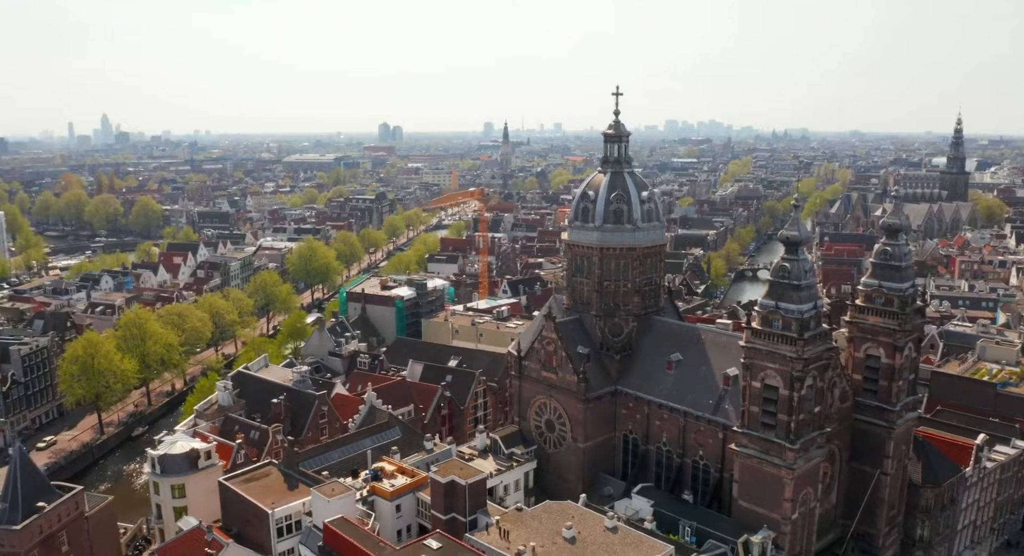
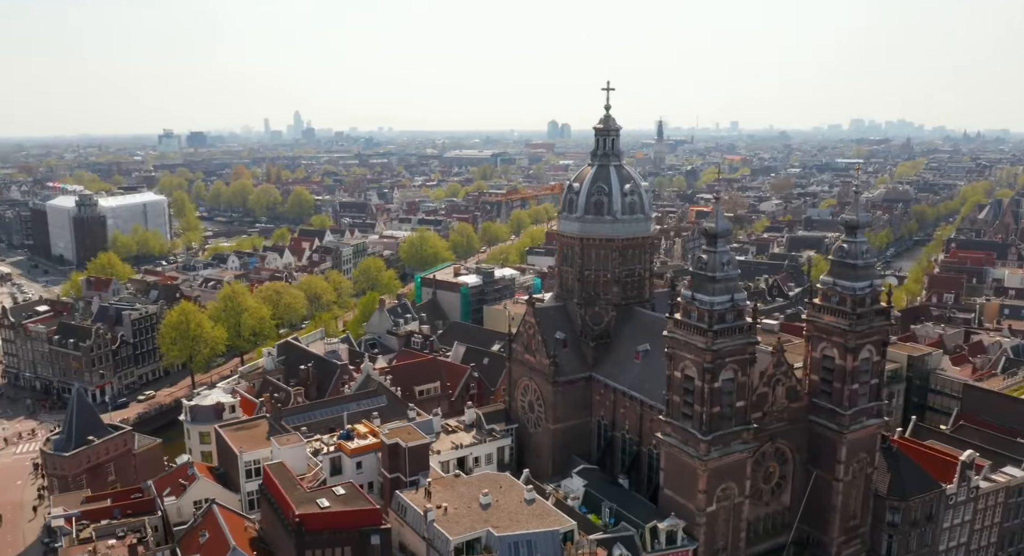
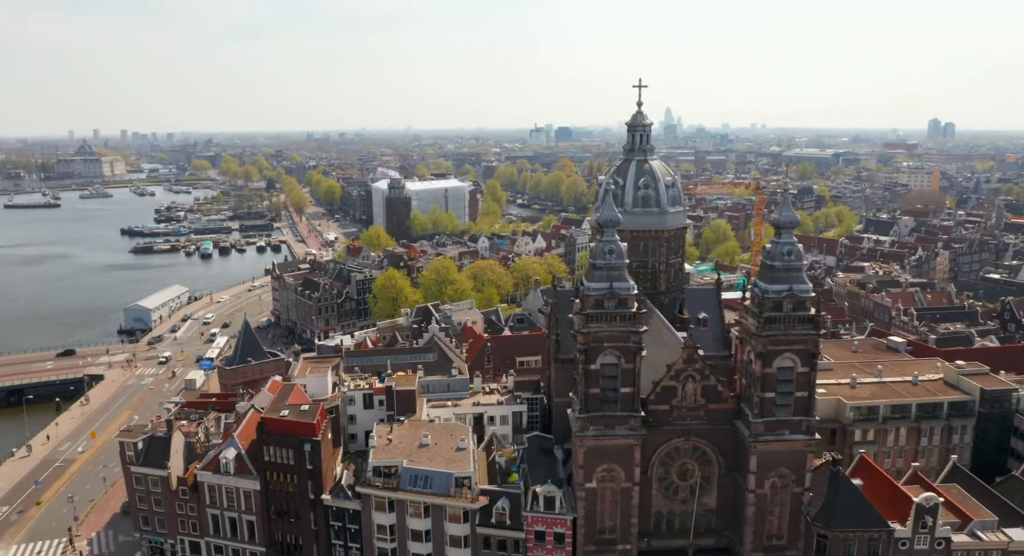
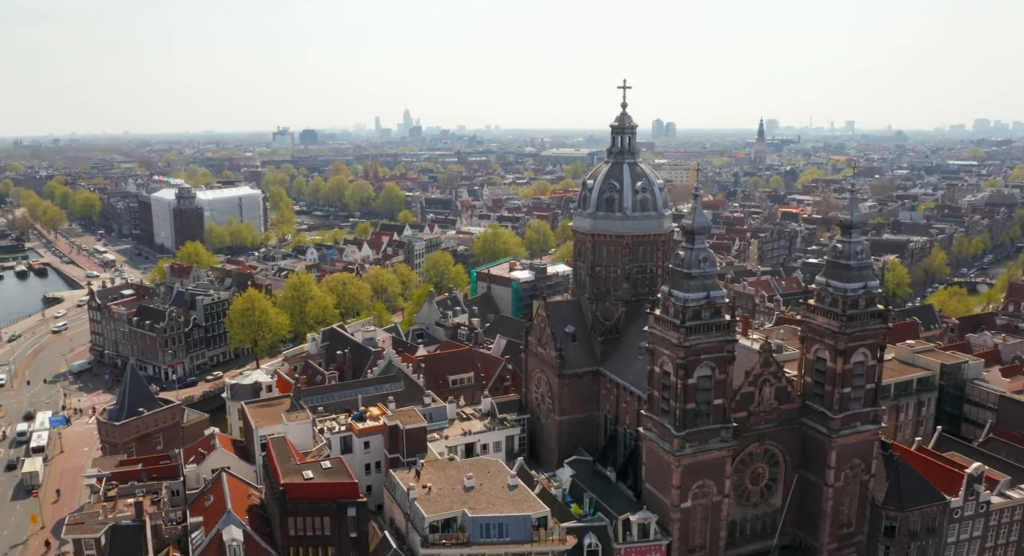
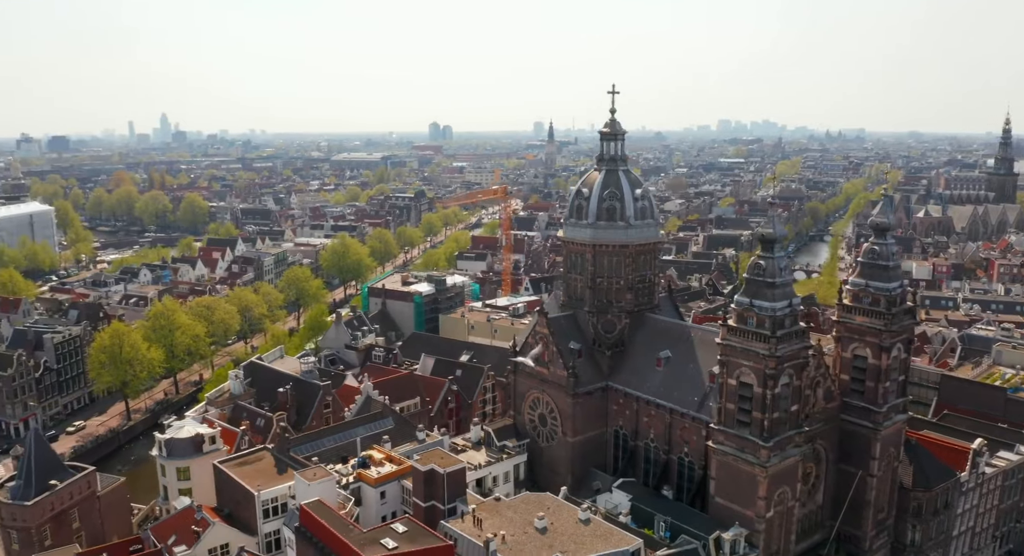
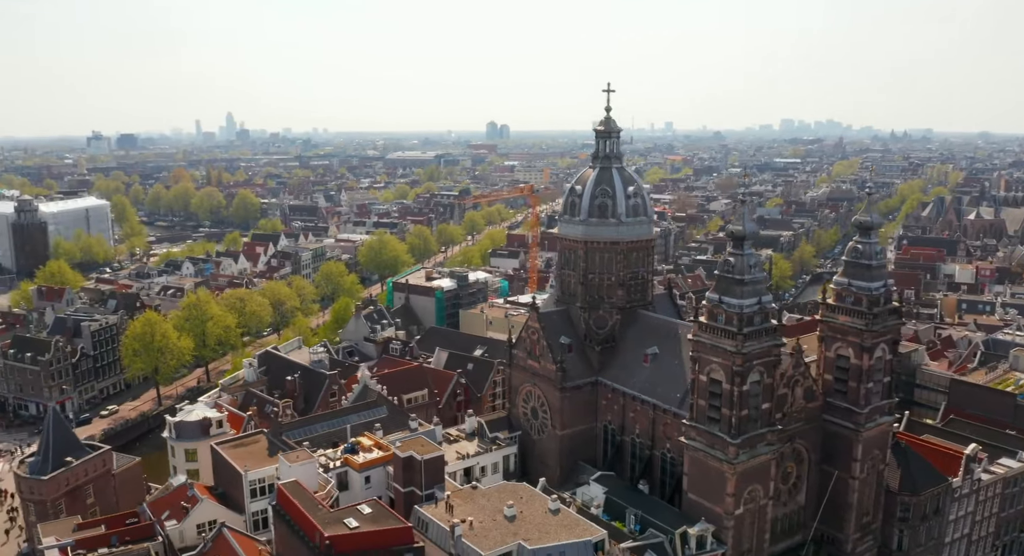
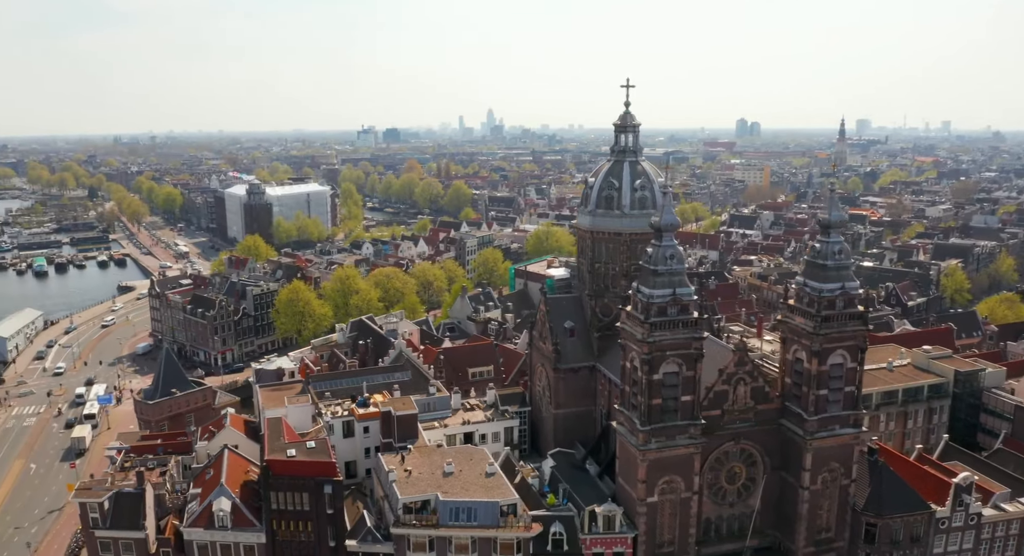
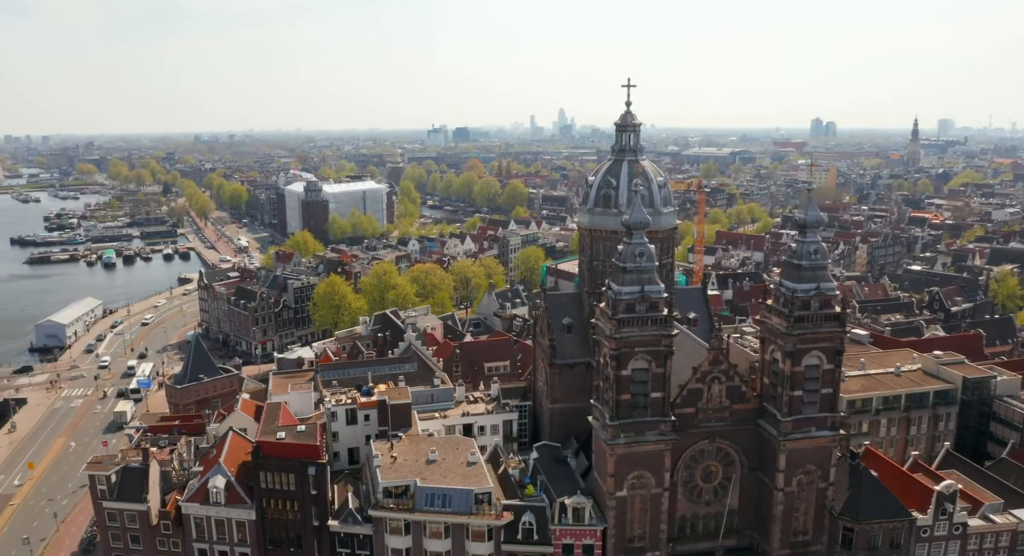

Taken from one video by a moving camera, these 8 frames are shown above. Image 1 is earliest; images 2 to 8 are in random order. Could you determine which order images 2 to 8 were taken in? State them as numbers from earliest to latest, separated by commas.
5, 6, 2, 4, 7, 8, 3
